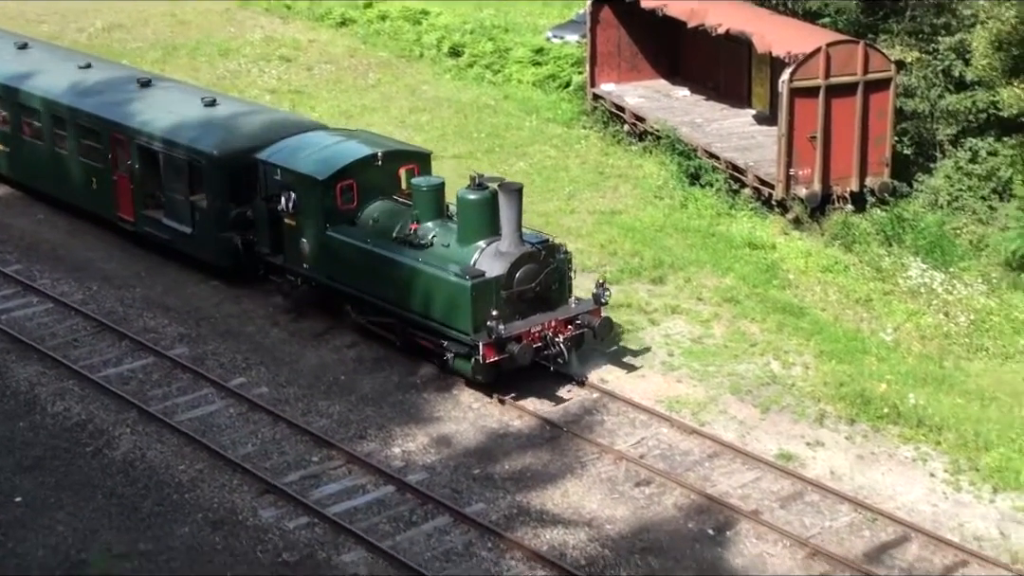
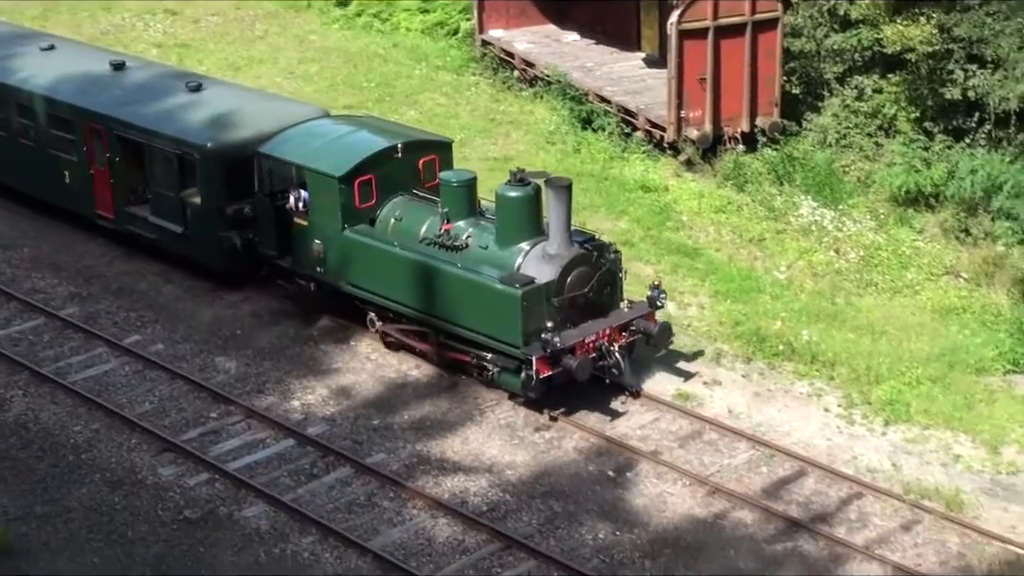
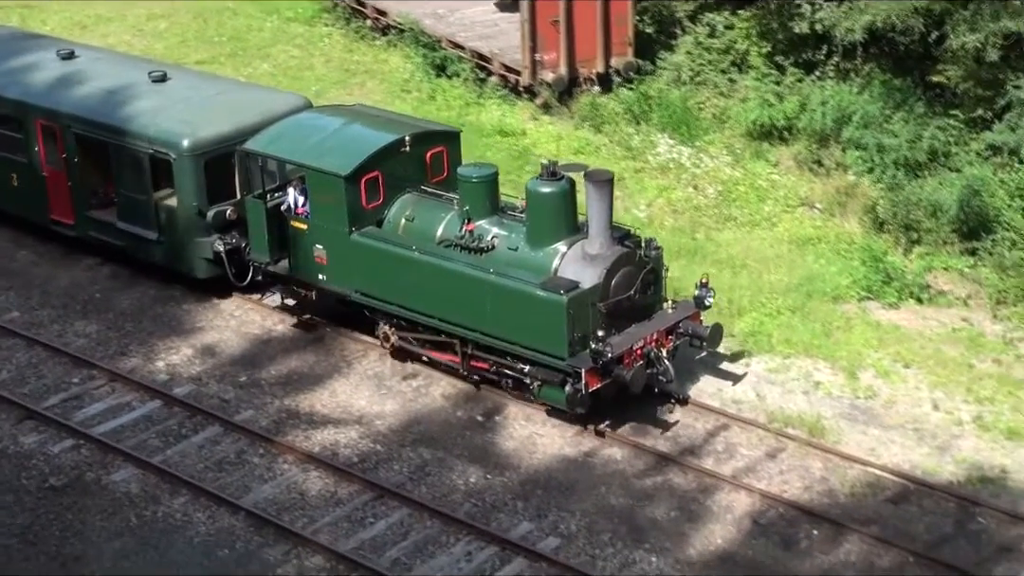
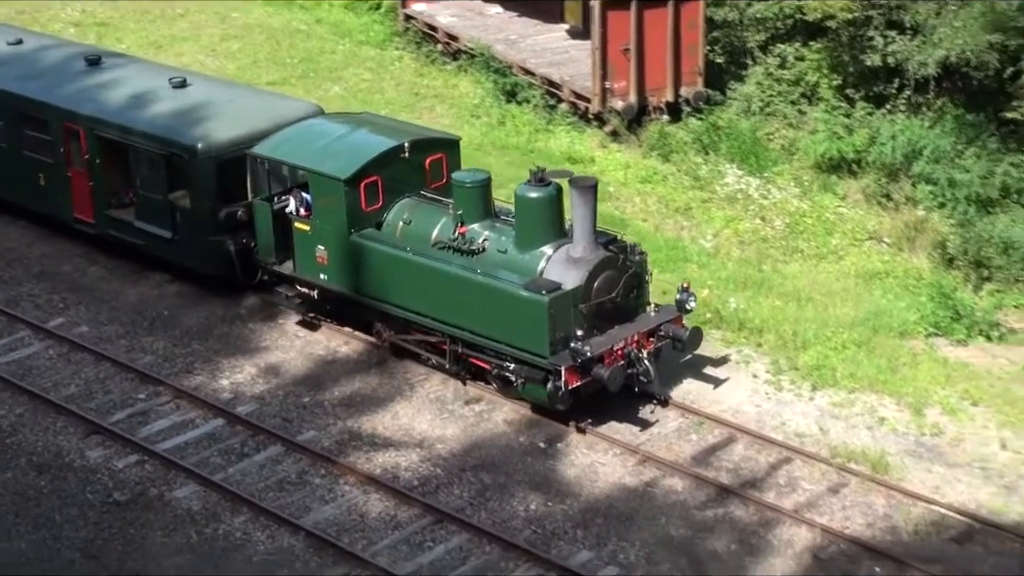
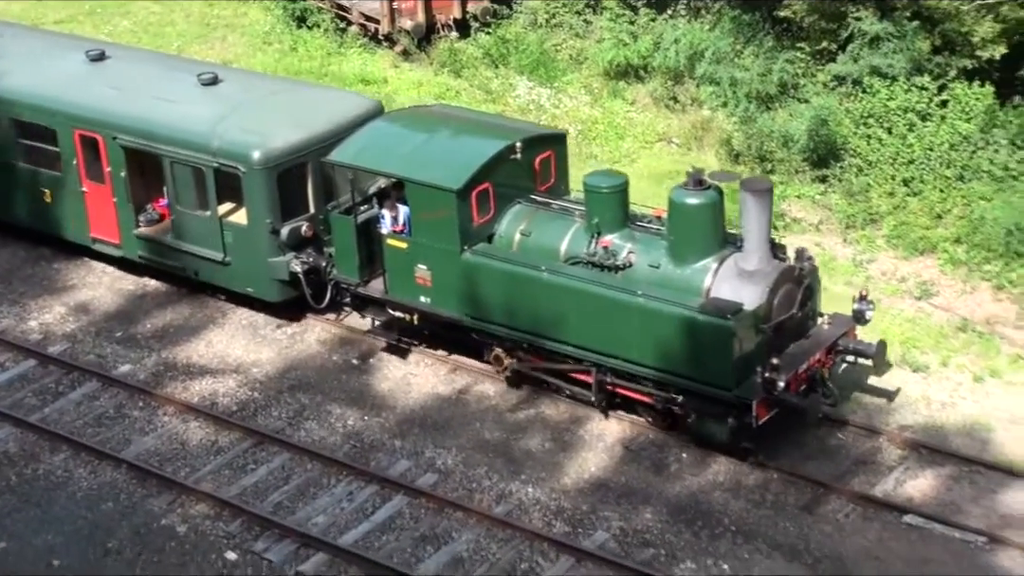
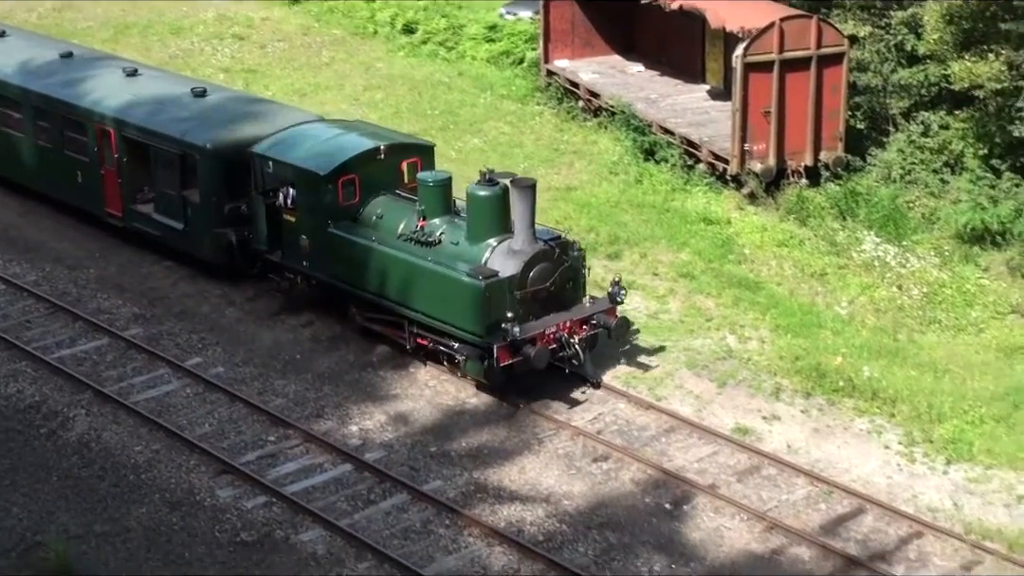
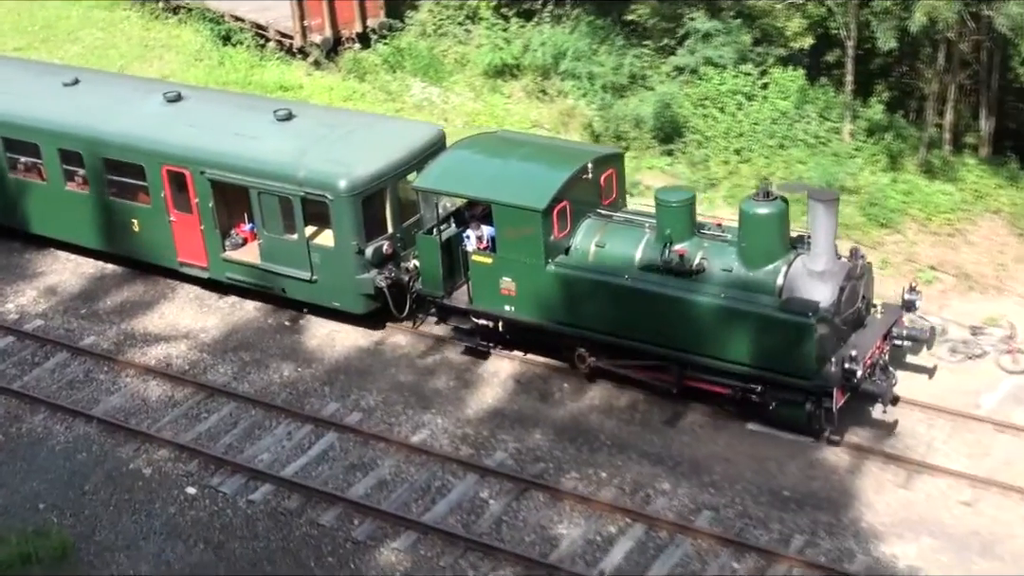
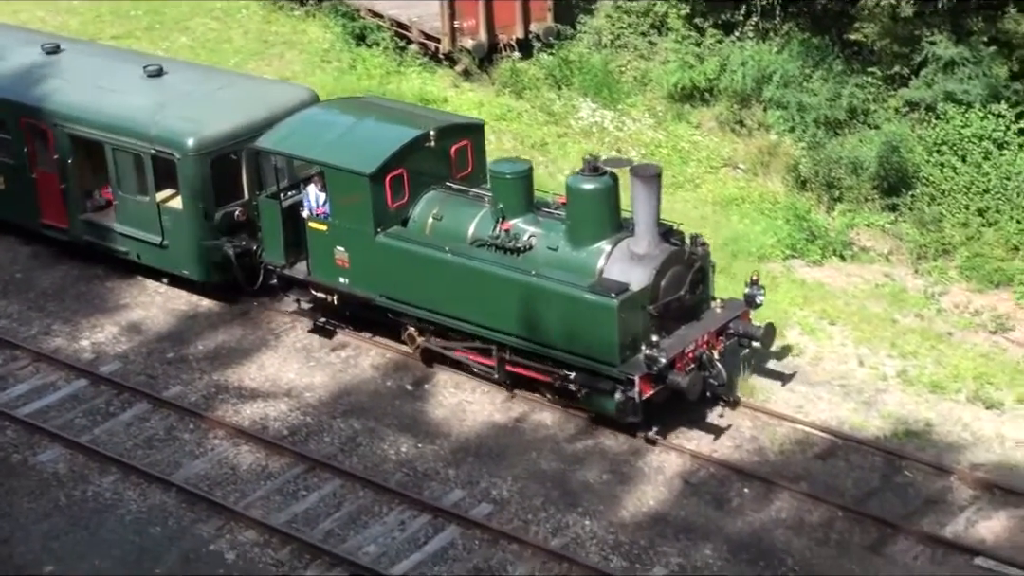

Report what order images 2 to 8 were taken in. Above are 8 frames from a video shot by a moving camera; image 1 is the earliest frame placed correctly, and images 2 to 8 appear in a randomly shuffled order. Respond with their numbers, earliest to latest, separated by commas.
6, 2, 4, 3, 8, 5, 7
